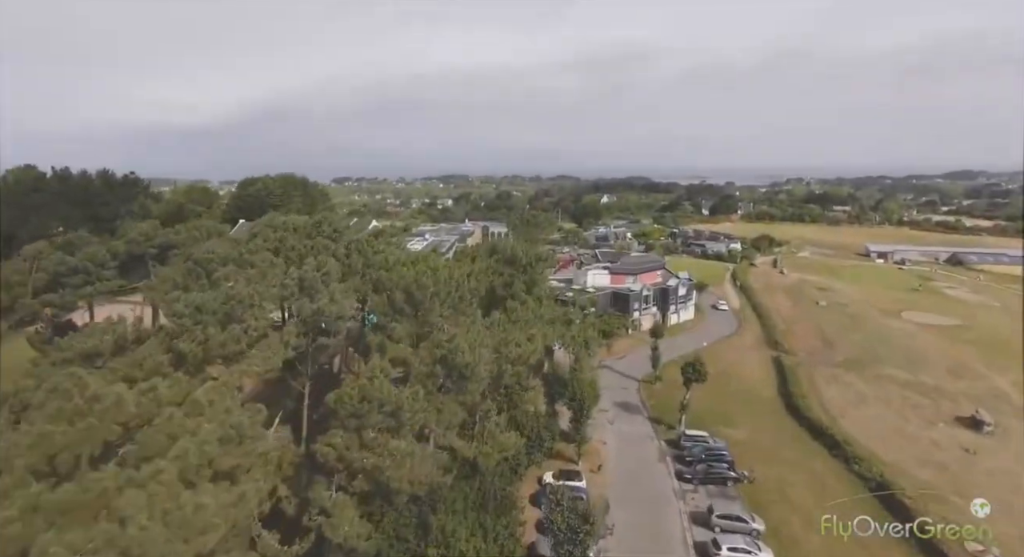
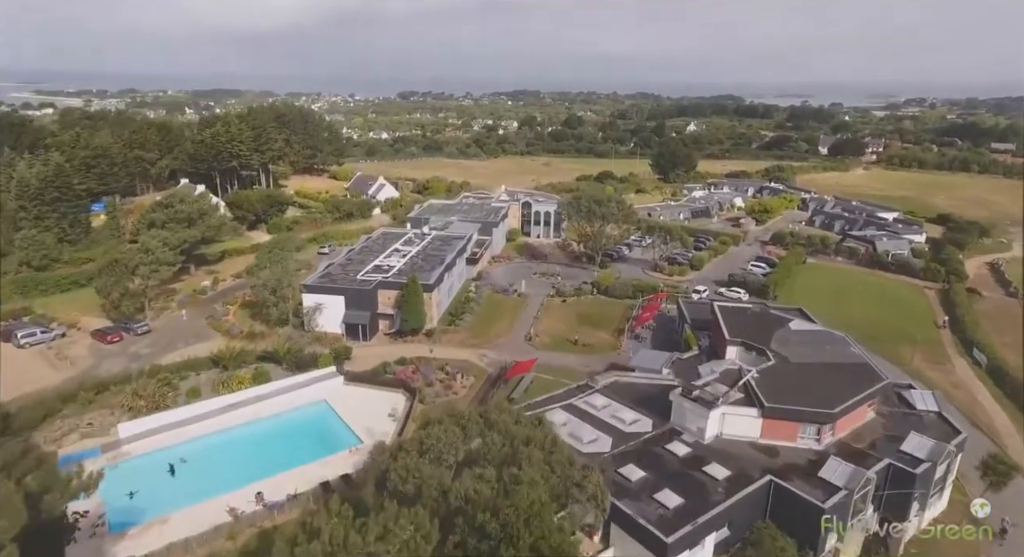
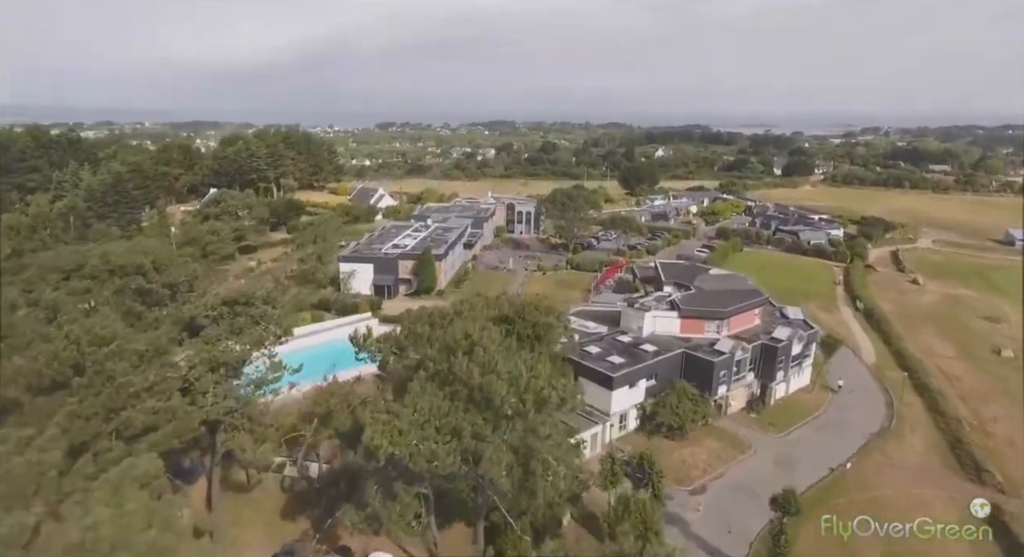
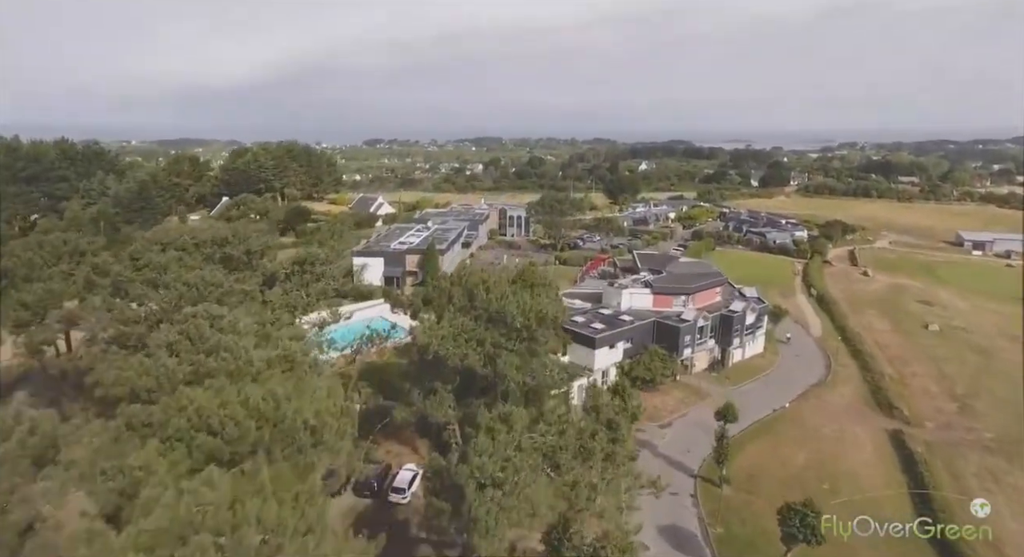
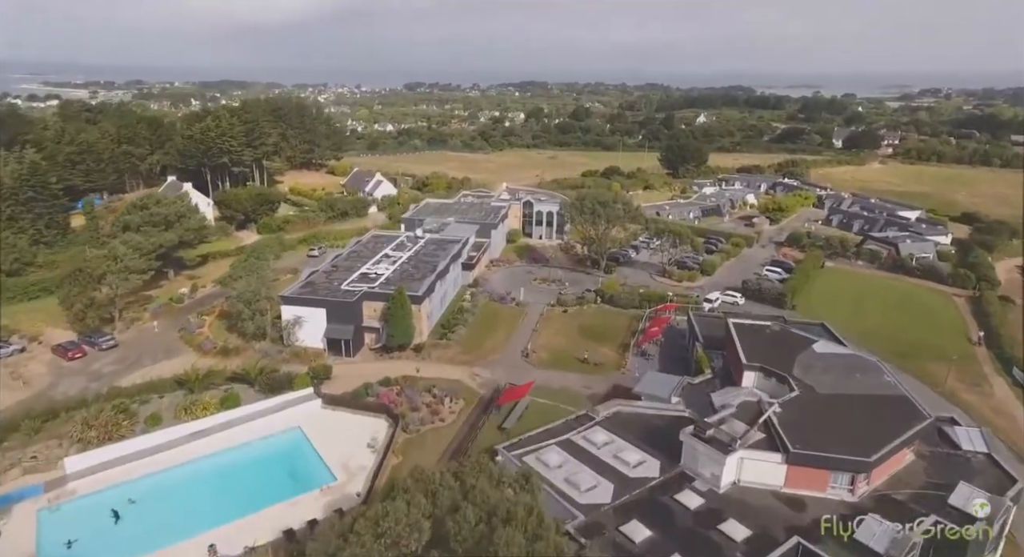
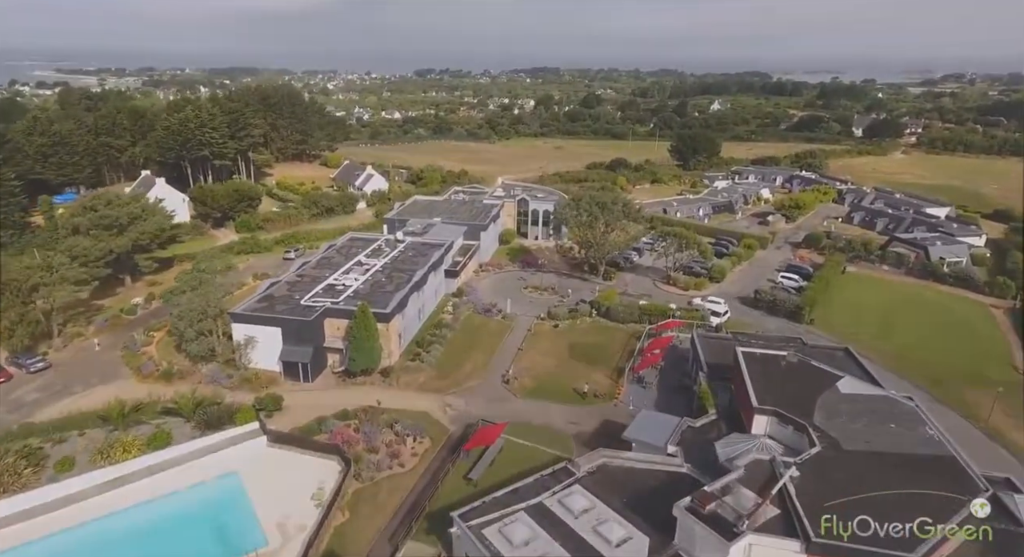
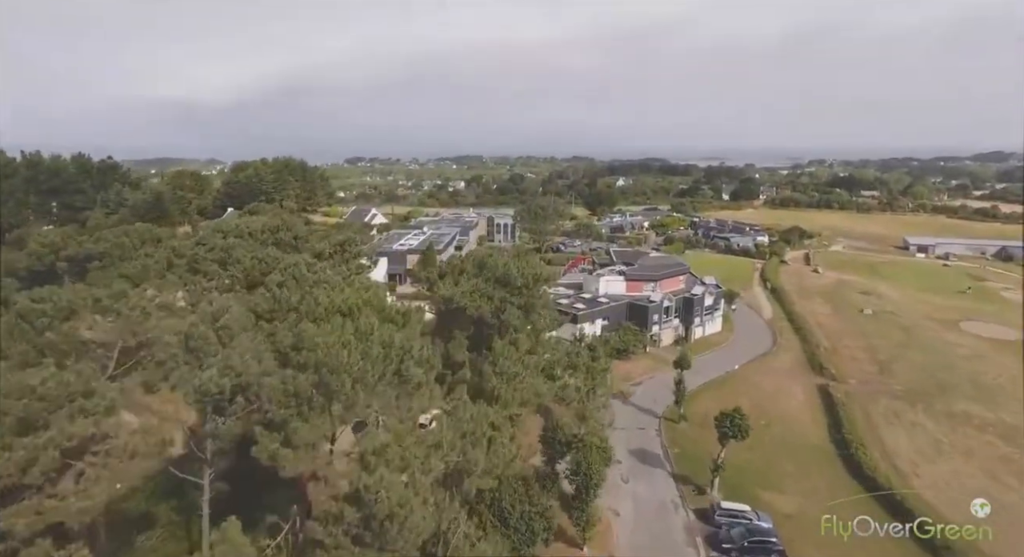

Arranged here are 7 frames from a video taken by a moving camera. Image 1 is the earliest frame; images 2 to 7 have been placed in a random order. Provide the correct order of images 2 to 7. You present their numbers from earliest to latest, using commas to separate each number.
7, 4, 3, 2, 5, 6
